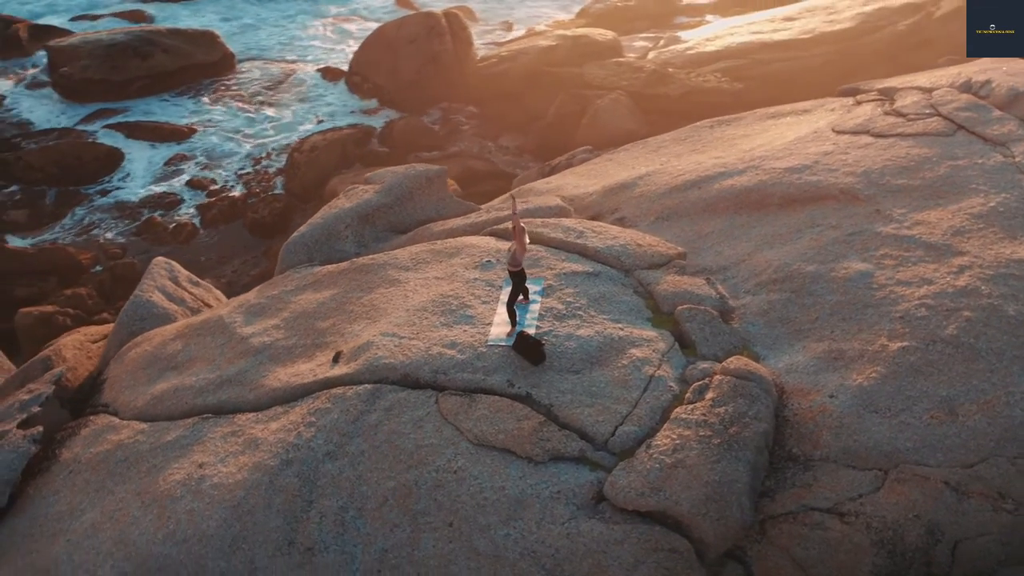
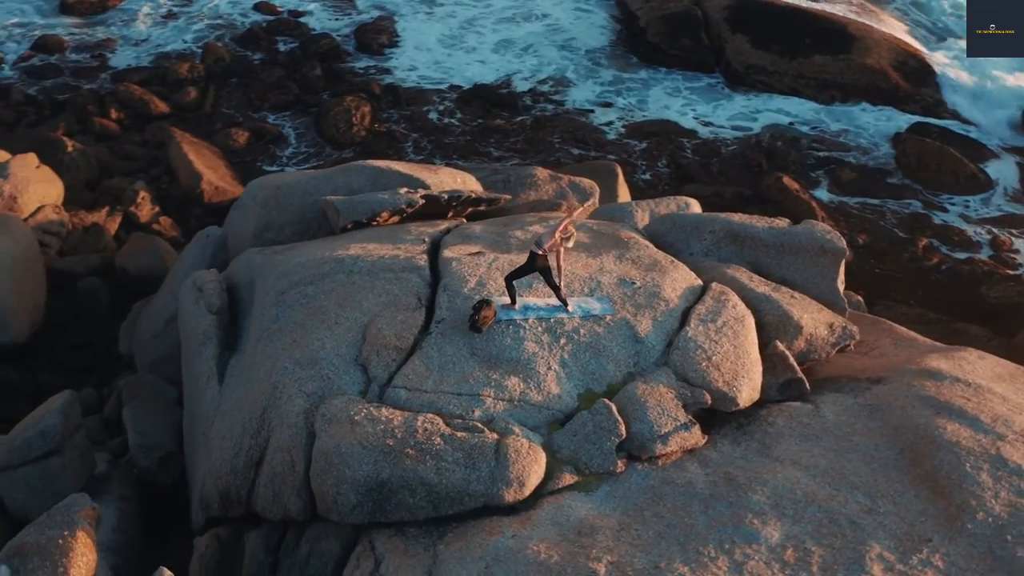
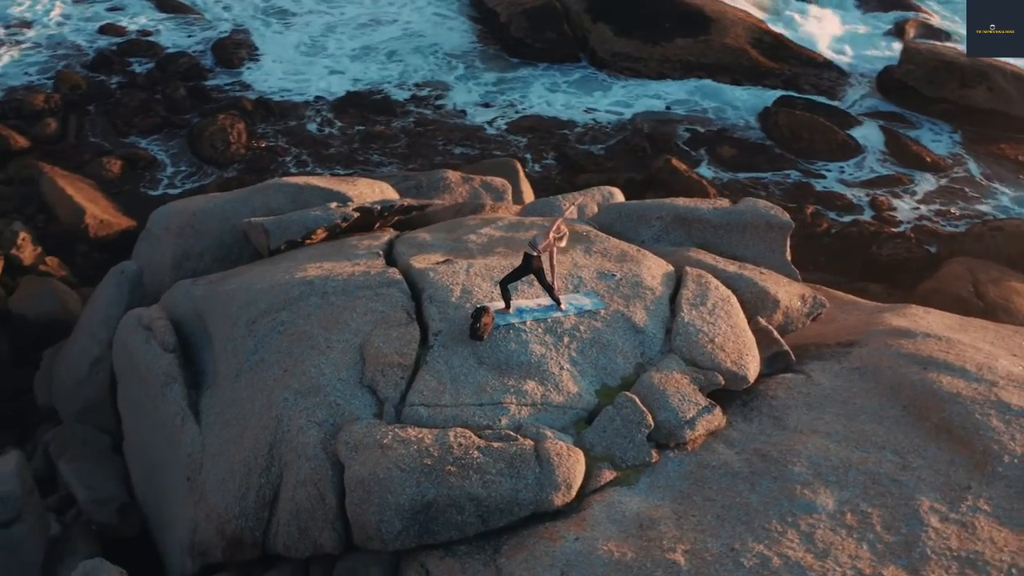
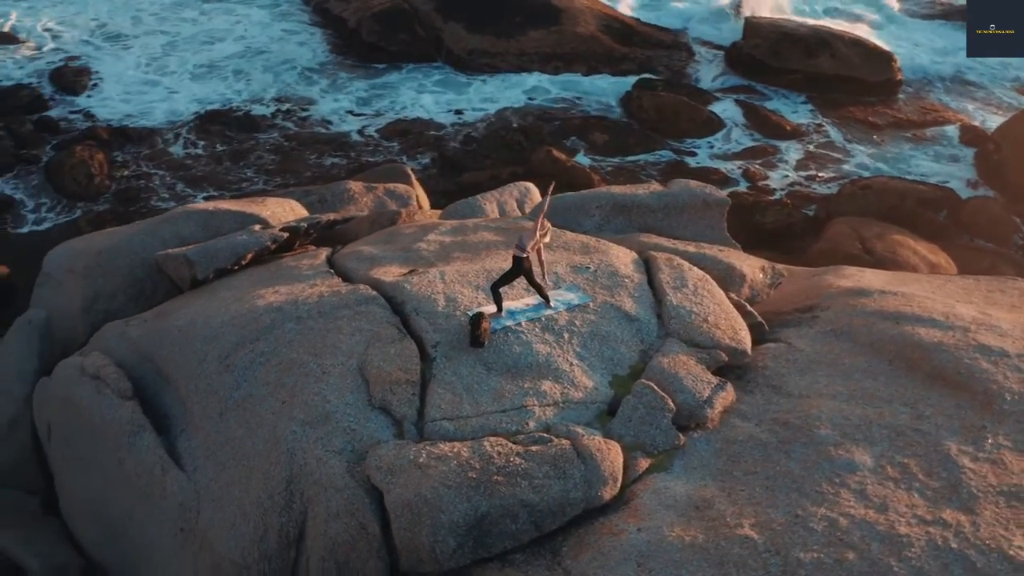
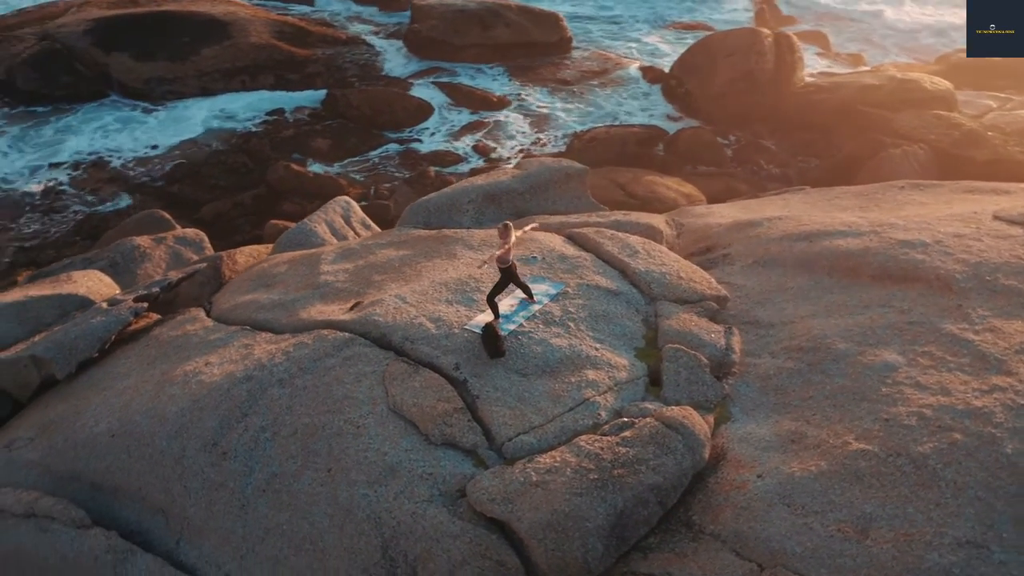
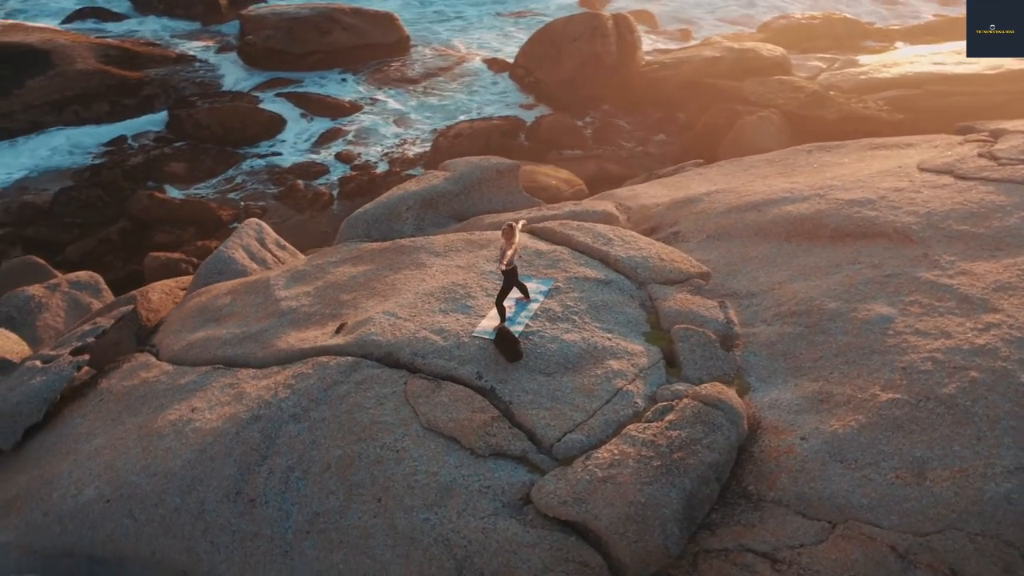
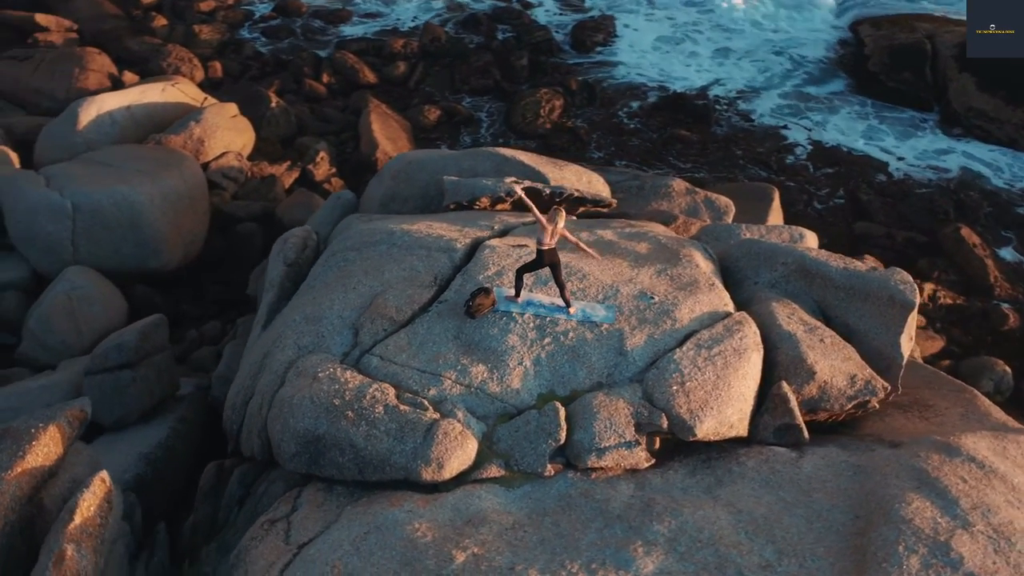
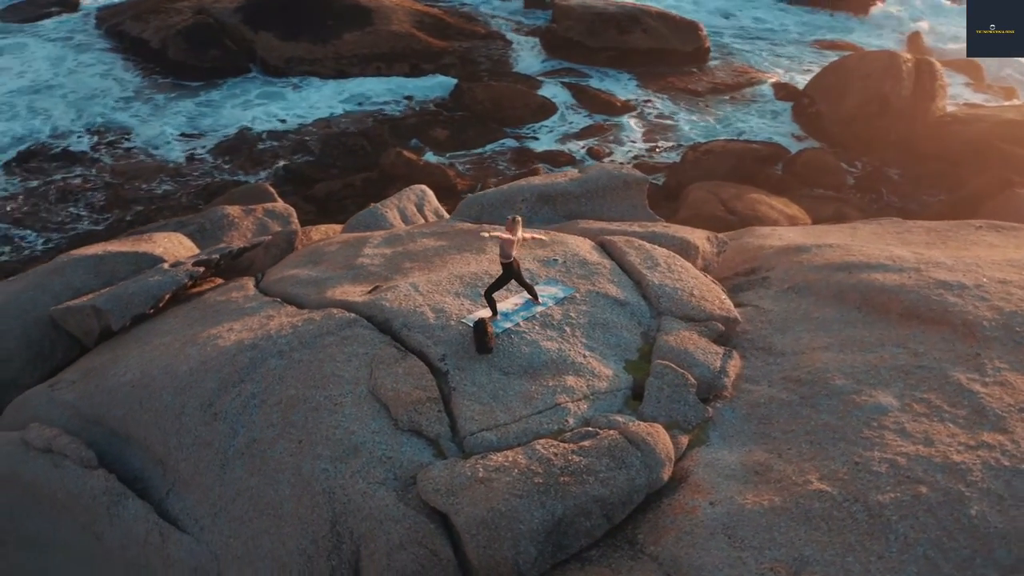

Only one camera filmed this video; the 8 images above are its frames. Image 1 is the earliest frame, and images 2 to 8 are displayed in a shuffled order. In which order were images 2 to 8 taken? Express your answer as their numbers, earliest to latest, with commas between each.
6, 5, 8, 4, 3, 2, 7
